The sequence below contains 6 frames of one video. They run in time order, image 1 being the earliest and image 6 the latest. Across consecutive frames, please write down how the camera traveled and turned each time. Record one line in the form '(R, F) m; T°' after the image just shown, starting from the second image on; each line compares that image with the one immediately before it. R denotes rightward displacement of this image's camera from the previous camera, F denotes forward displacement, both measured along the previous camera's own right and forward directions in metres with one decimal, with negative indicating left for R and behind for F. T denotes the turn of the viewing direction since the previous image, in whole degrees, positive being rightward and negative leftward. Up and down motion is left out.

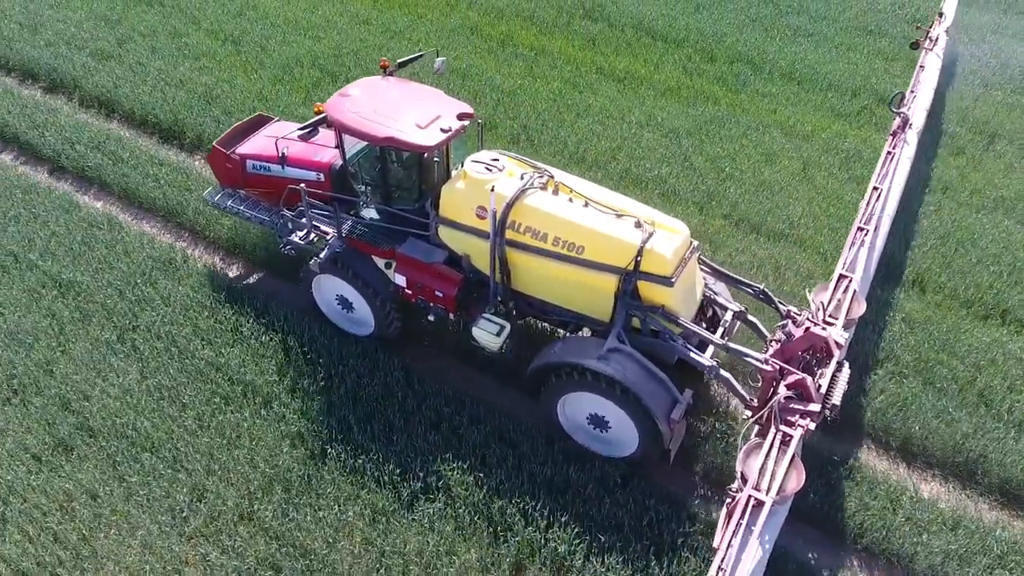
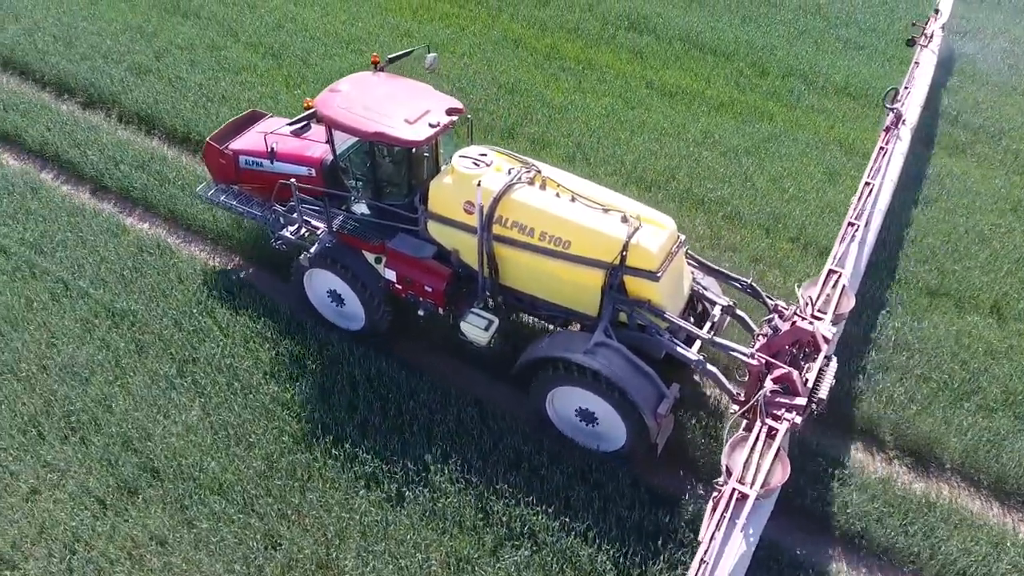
(-0.3, +0.1) m; 0°
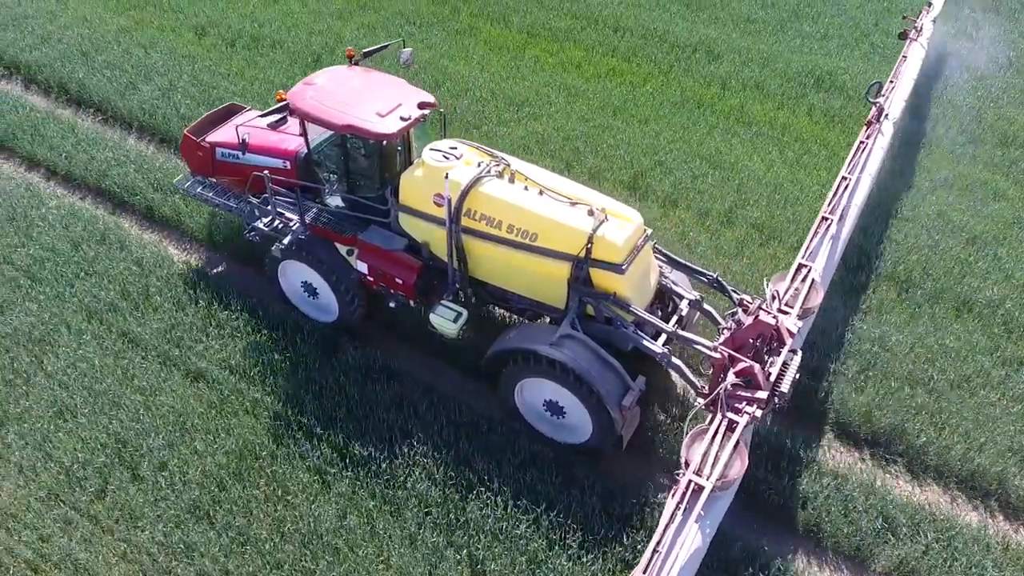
(-1.0, +0.4) m; +1°
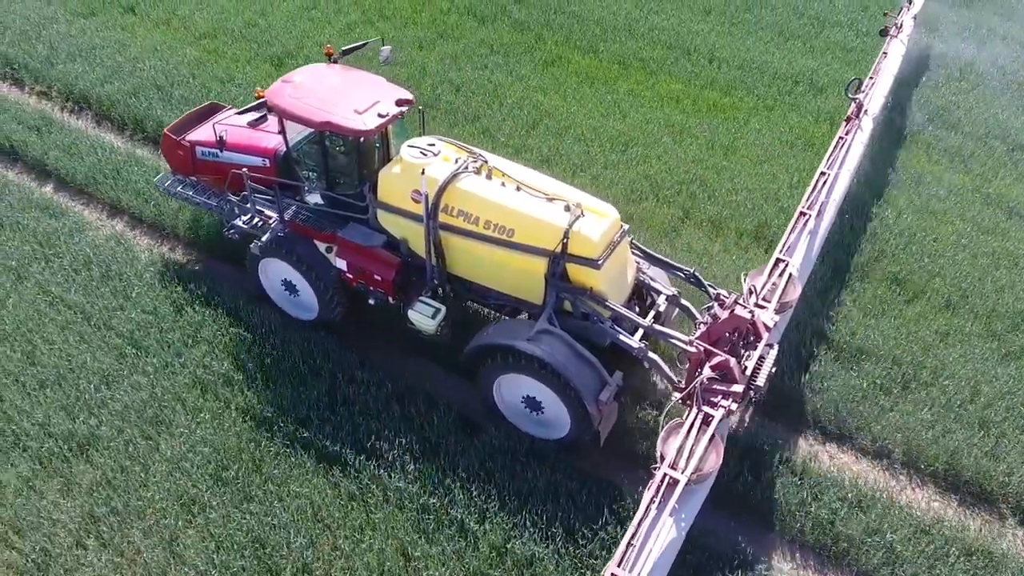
(-0.5, +0.2) m; 0°
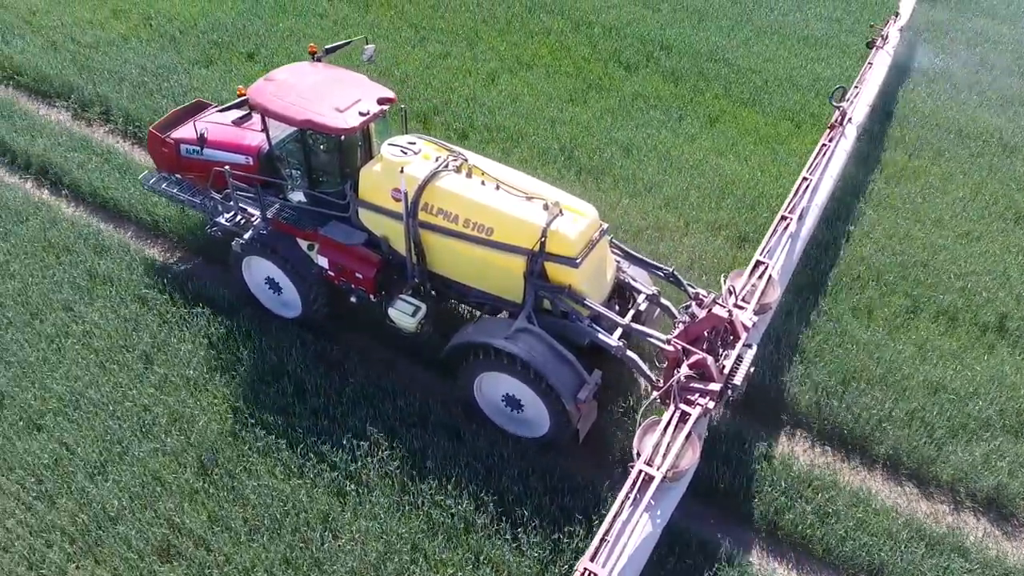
(-0.9, +0.4) m; +1°
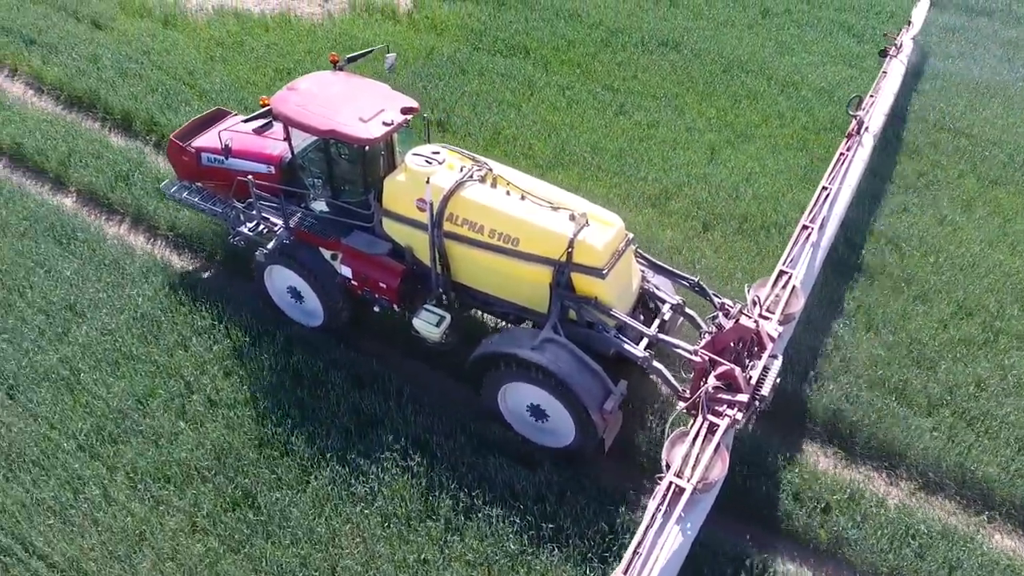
(-1.1, +0.4) m; +1°
